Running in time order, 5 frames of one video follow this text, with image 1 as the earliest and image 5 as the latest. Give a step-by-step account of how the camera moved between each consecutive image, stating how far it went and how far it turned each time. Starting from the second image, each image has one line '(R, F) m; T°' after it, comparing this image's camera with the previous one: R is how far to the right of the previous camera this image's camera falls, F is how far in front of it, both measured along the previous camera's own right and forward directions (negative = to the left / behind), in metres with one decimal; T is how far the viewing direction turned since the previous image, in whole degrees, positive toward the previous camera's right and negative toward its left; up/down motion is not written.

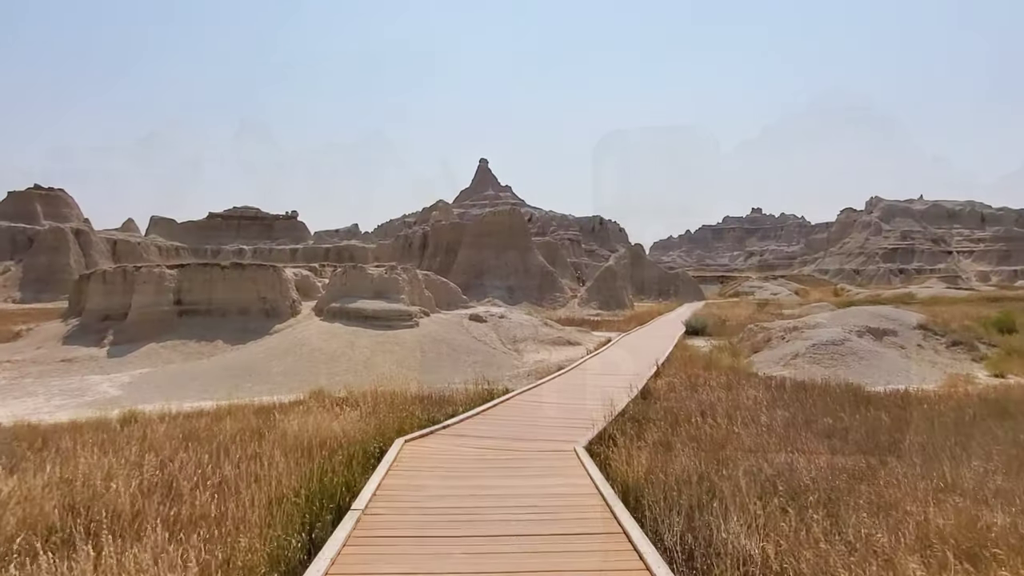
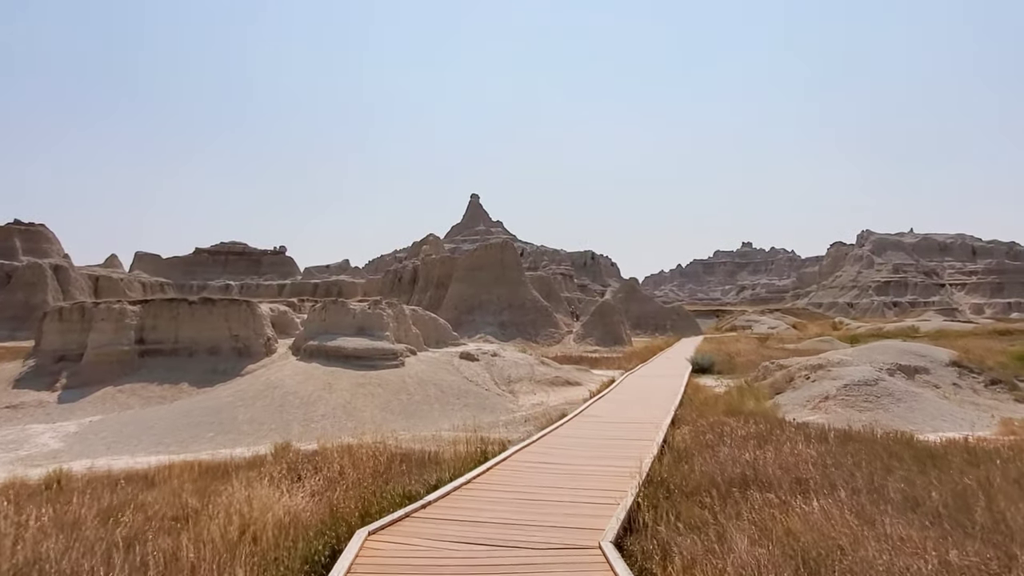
(-0.1, +1.8) m; +1°
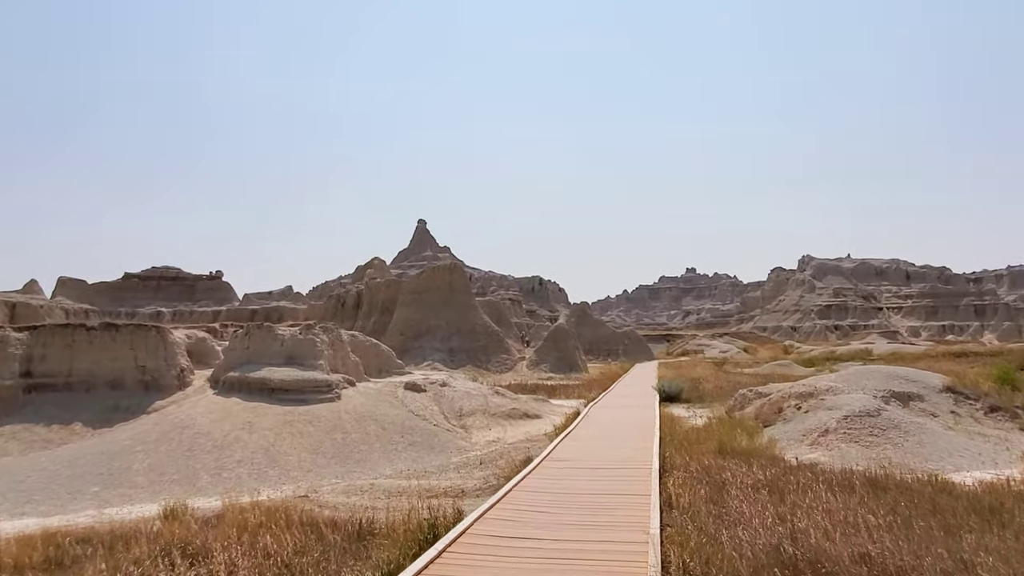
(-0.1, +2.2) m; +4°
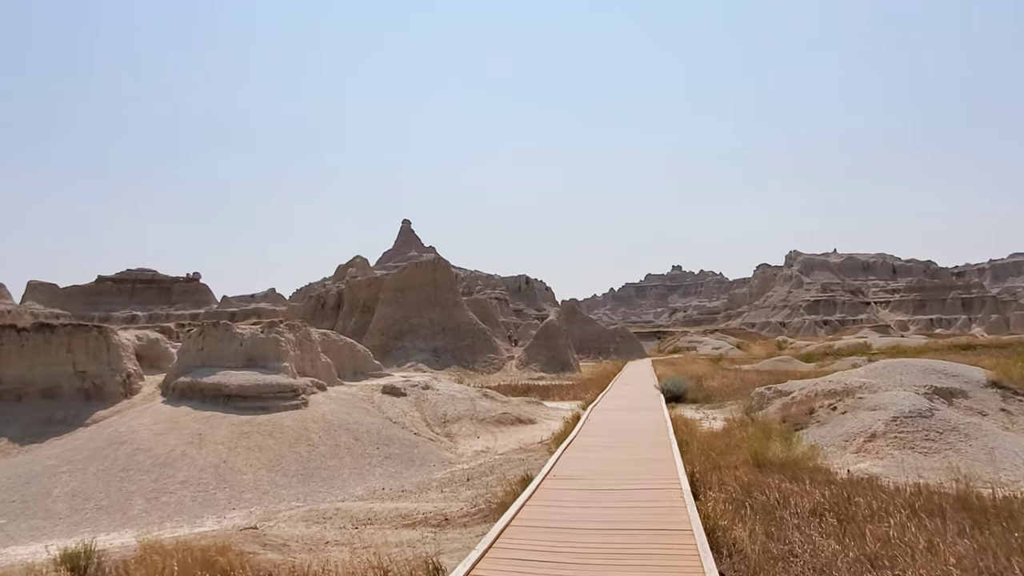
(-0.1, +2.0) m; +1°
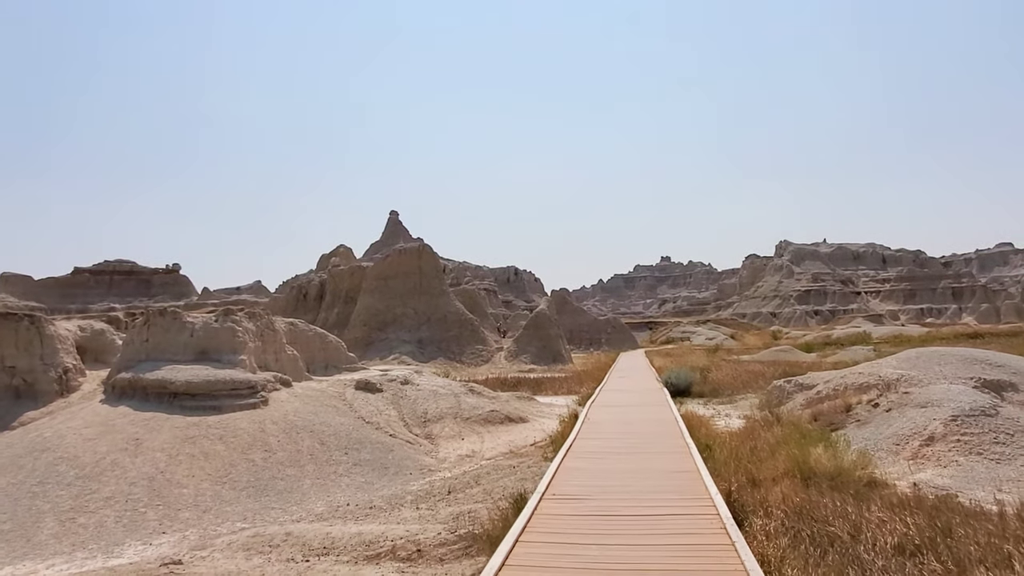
(0.0, +1.9) m; +1°
